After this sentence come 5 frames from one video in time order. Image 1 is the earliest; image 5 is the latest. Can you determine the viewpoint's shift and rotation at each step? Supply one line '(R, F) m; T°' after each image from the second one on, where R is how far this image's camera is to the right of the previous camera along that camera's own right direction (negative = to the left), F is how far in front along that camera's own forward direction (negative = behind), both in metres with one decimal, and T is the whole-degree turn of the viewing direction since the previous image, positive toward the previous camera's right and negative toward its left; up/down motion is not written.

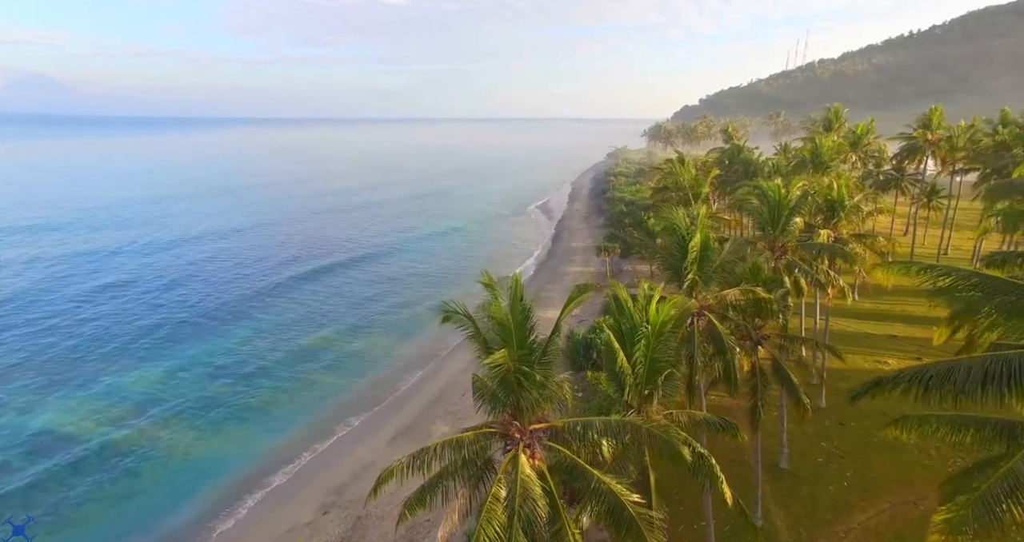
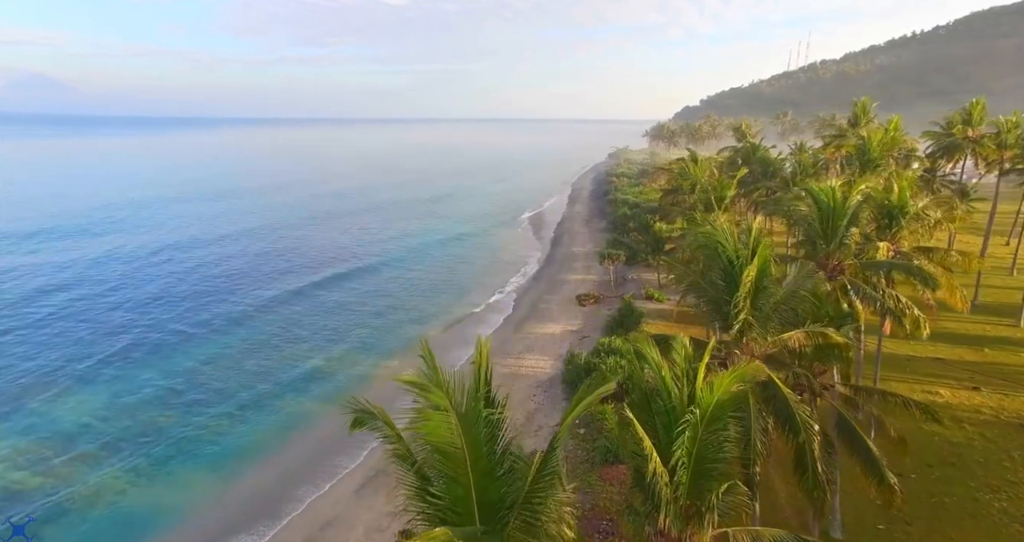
(+0.4, +3.9) m; 0°
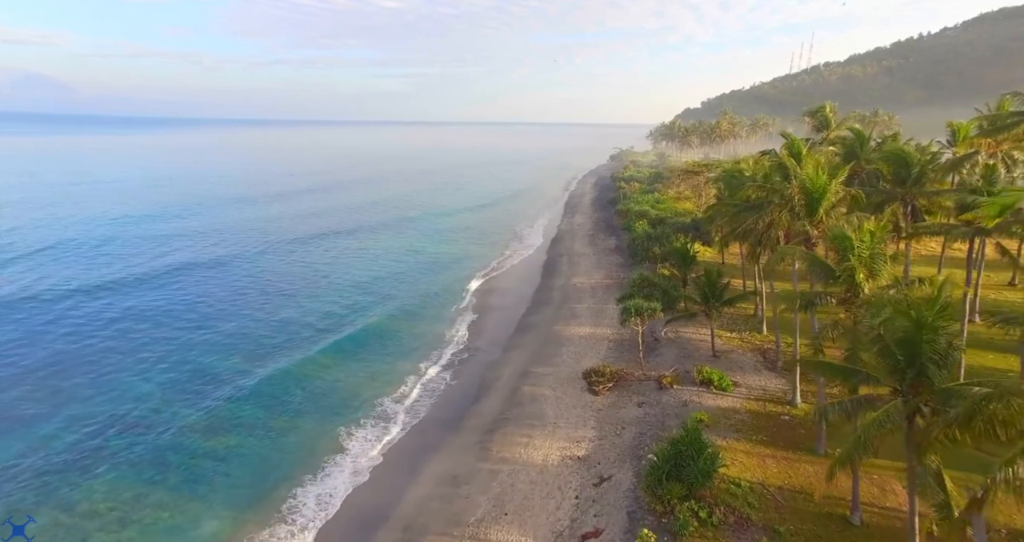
(+1.3, +16.1) m; 0°
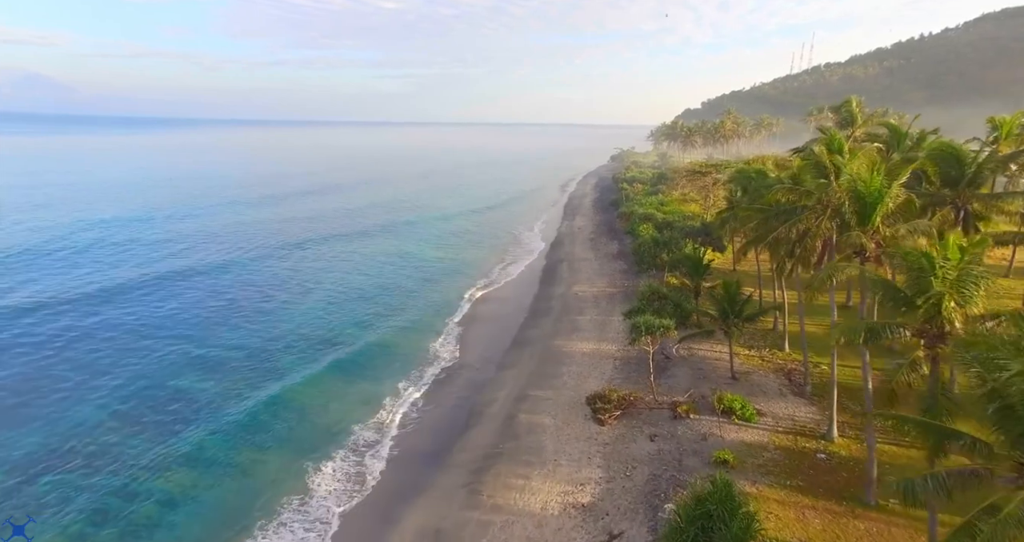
(+0.2, +2.9) m; 0°
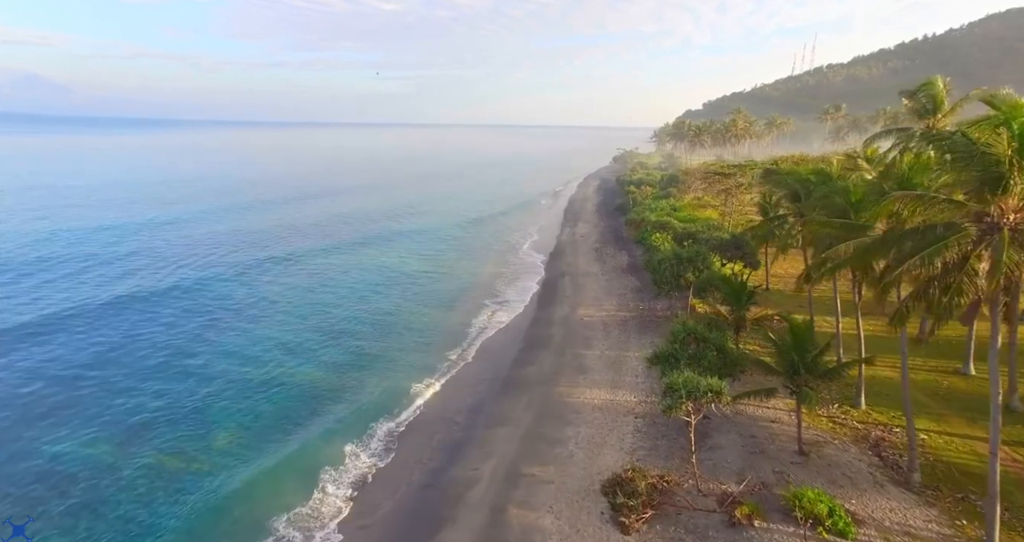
(+0.4, +6.8) m; 0°
